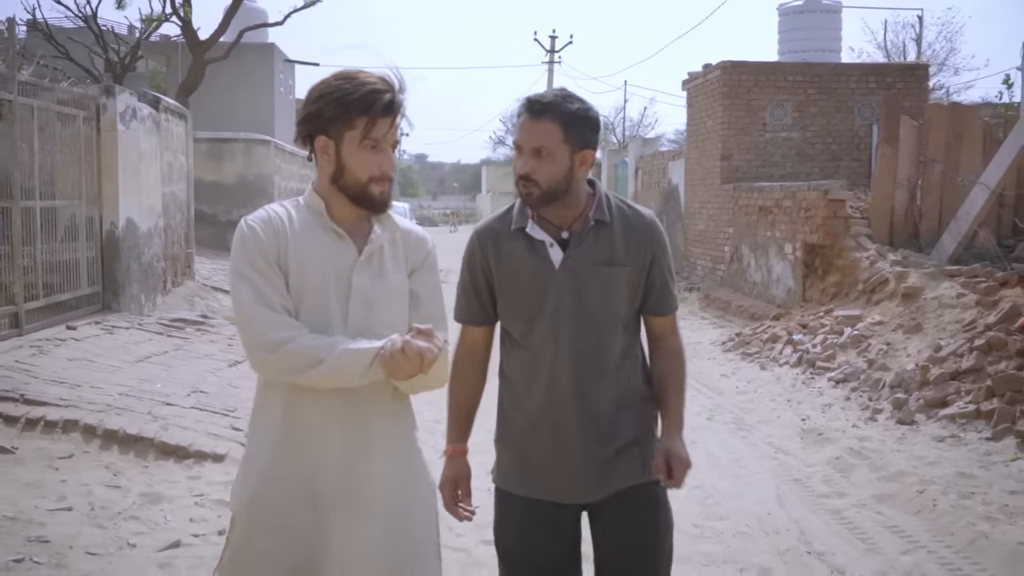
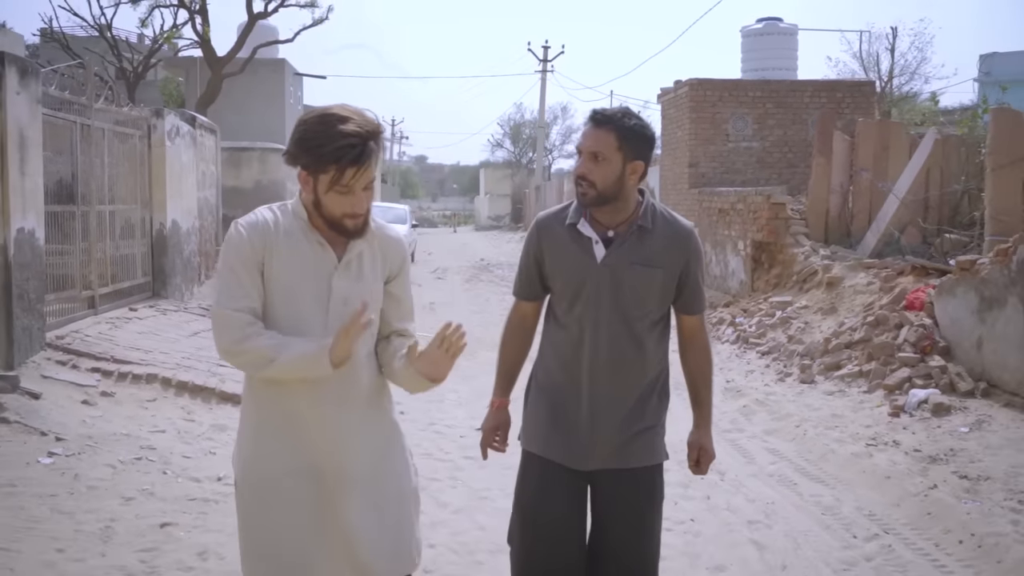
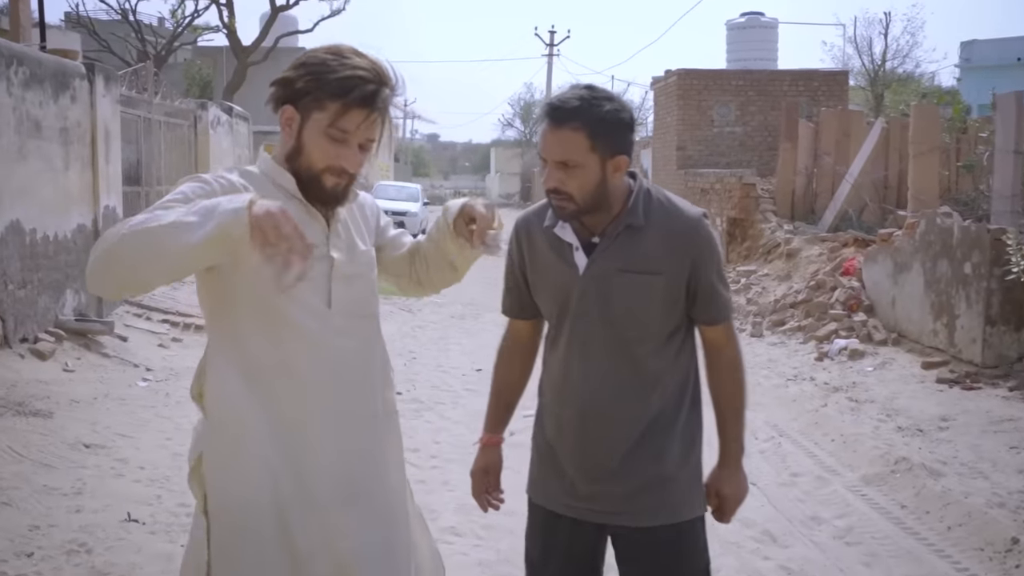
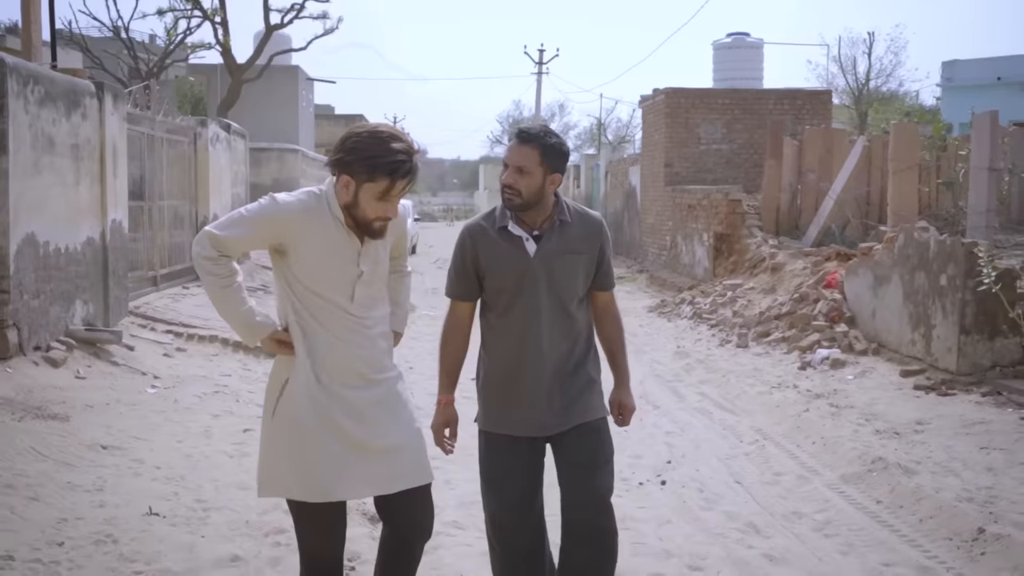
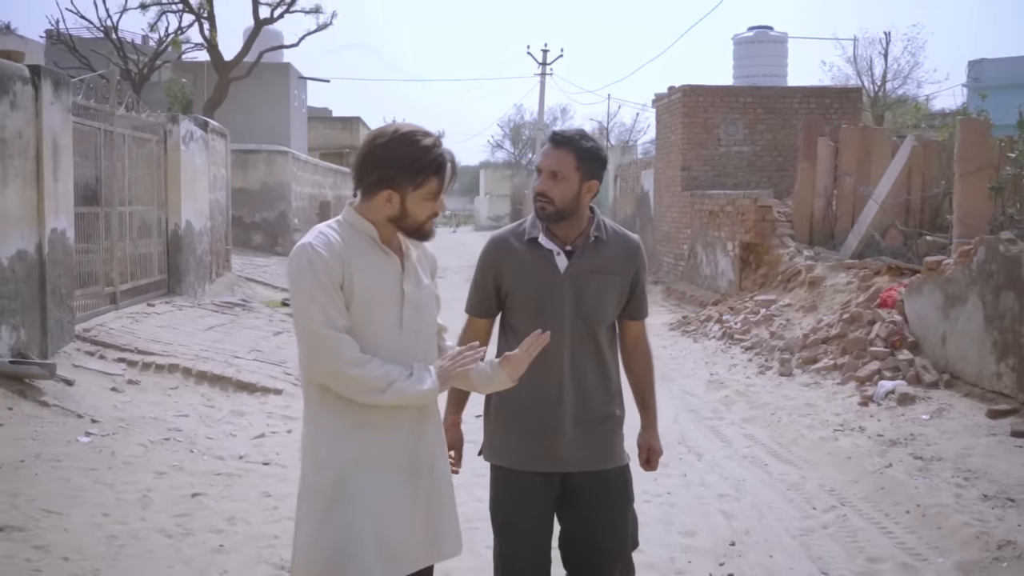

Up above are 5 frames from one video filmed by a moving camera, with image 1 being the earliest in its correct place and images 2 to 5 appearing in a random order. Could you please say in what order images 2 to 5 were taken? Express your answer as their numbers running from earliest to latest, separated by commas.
2, 5, 4, 3
